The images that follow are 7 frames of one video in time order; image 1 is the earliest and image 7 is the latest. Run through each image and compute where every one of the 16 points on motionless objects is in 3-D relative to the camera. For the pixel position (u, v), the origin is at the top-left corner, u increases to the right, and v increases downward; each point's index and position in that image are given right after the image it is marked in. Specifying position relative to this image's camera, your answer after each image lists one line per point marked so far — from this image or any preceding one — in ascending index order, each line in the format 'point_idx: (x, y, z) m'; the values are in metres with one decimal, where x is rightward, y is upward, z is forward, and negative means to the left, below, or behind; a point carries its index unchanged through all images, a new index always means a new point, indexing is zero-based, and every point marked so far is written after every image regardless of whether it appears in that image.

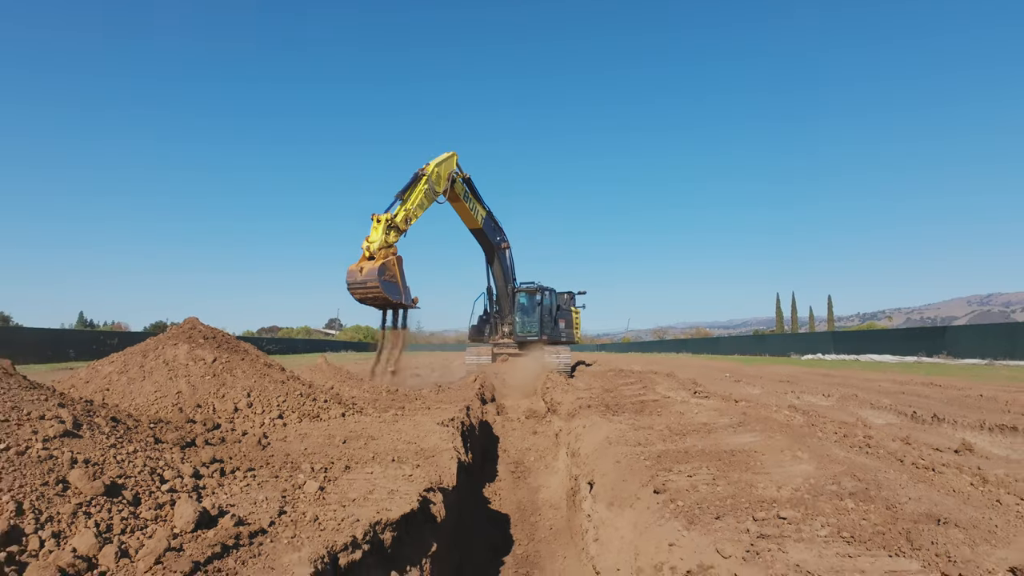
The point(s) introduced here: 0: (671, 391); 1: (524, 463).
0: (+3.4, -2.2, +13.7) m
1: (+0.2, -3.5, +12.9) m
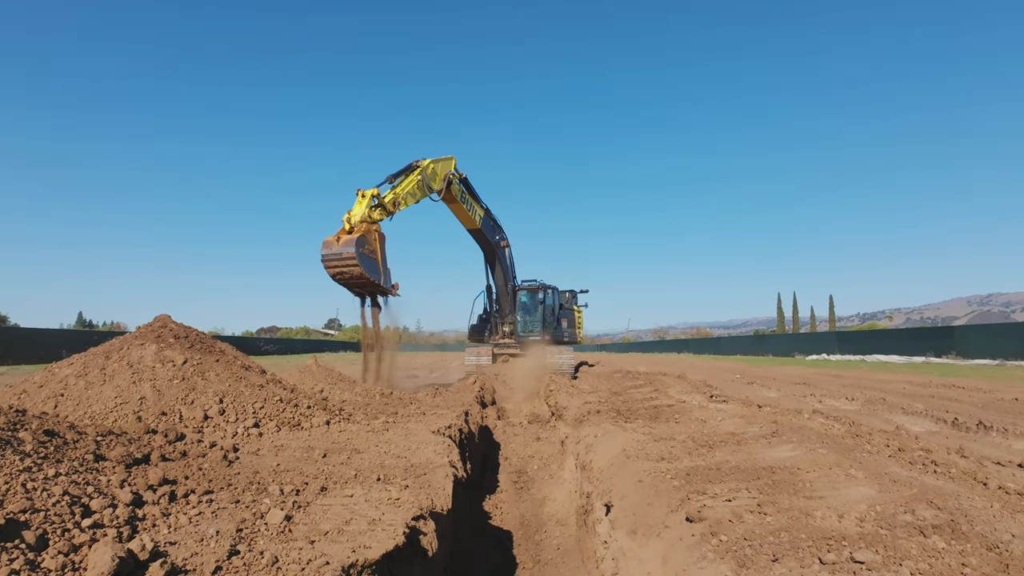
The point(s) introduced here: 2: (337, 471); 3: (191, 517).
0: (+3.4, -2.1, +12.7) m
1: (+0.3, -3.4, +11.9) m
2: (-1.7, -1.8, +6.2) m
3: (-2.3, -1.7, +4.6) m
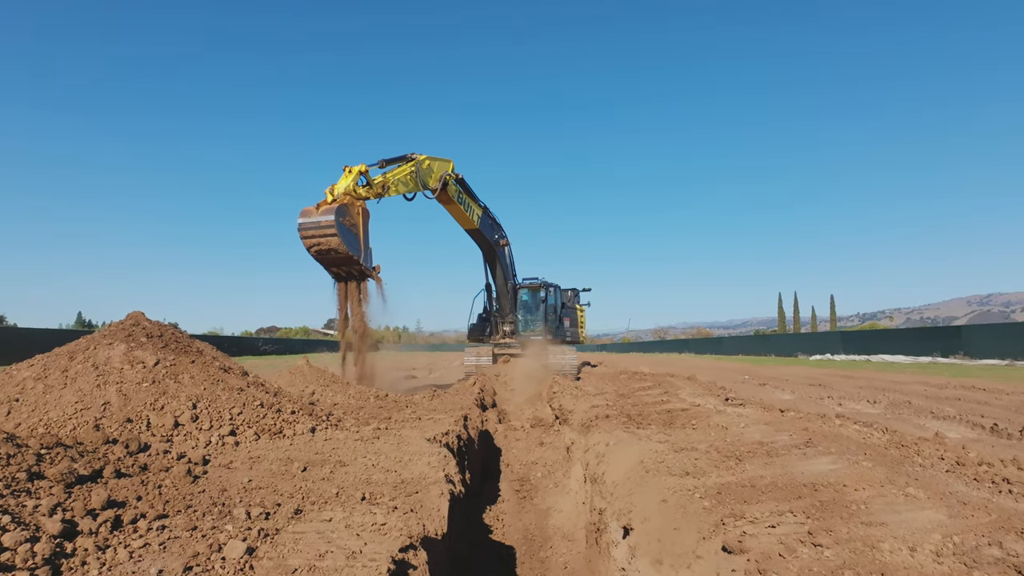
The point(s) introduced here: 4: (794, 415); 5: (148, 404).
0: (+3.5, -2.1, +11.9) m
1: (+0.3, -3.4, +11.2) m
2: (-1.7, -1.7, +5.4) m
3: (-2.3, -1.6, +3.8) m
4: (+4.0, -1.8, +9.1) m
5: (-4.2, -1.3, +7.3) m
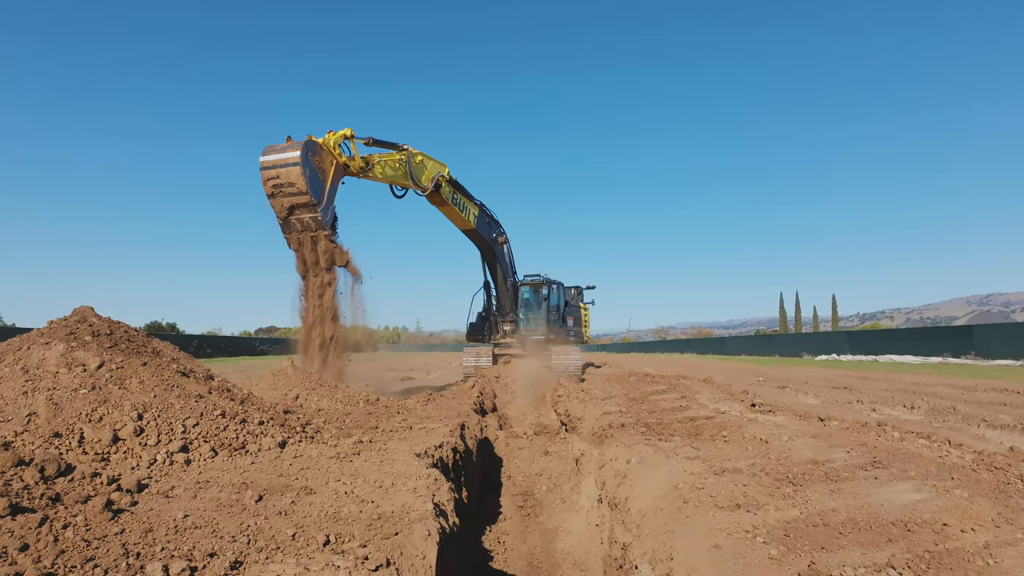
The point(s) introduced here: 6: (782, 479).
0: (+3.5, -1.9, +10.8) m
1: (+0.3, -3.3, +10.0) m
2: (-1.6, -1.6, +4.2) m
3: (-2.2, -1.5, +2.7) m
4: (+4.1, -1.7, +8.0) m
5: (-4.1, -1.2, +6.1) m
6: (+2.3, -1.6, +5.4) m
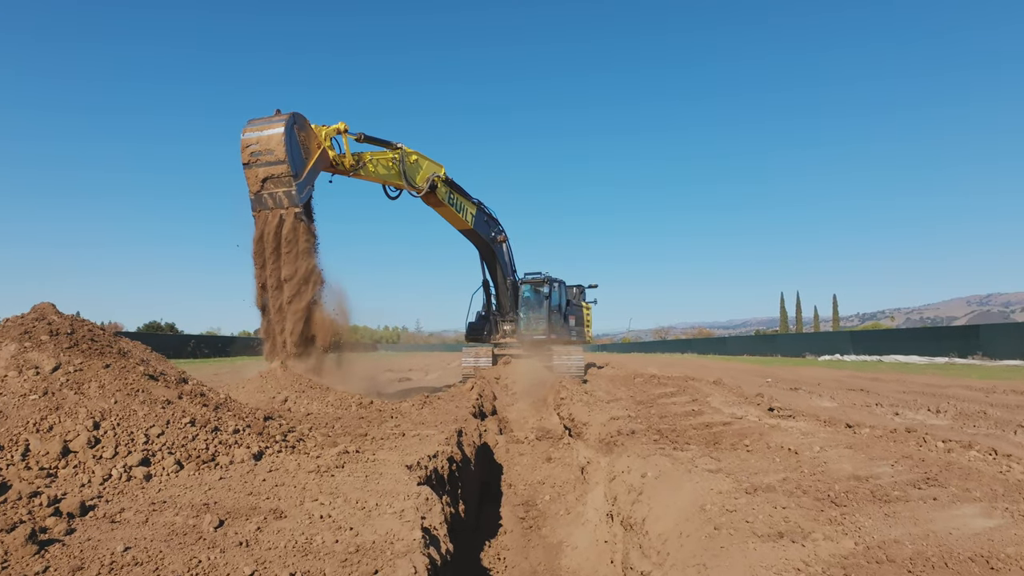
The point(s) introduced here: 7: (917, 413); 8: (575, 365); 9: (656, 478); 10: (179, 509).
0: (+3.5, -1.9, +10.1) m
1: (+0.4, -3.2, +9.3) m
2: (-1.6, -1.5, +3.6) m
3: (-2.2, -1.4, +2.0) m
4: (+4.1, -1.7, +7.3) m
5: (-4.1, -1.2, +5.4) m
6: (+2.3, -1.5, +4.7) m
7: (+7.0, -2.1, +11.0) m
8: (+1.7, -2.0, +16.7) m
9: (+1.3, -1.7, +5.8) m
10: (-2.4, -1.6, +4.5) m
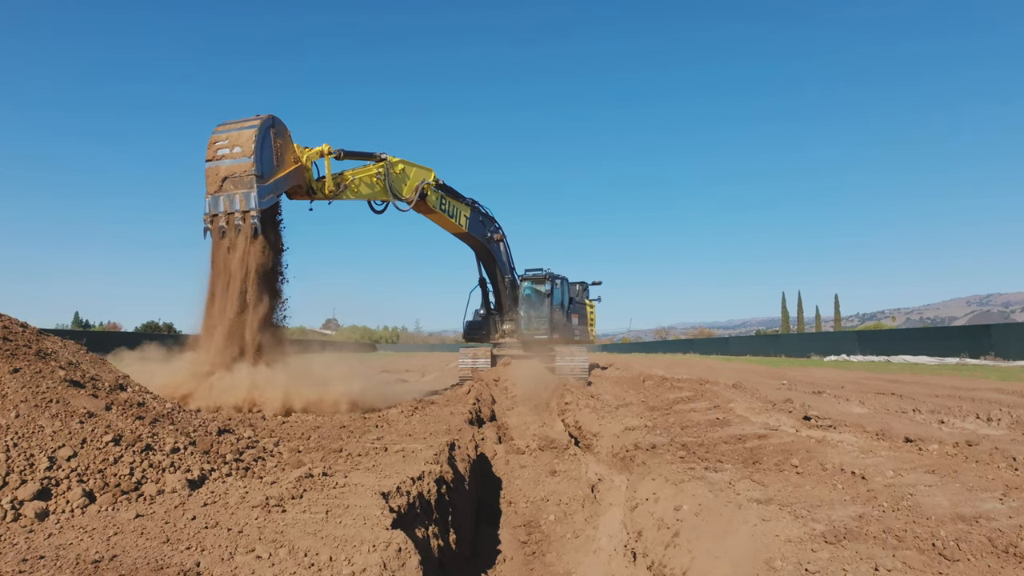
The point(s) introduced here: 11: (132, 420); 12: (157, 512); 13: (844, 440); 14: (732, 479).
0: (+3.5, -1.8, +8.9) m
1: (+0.4, -3.1, +8.1) m
2: (-1.6, -1.4, +2.4) m
3: (-2.2, -1.3, +0.8) m
4: (+4.1, -1.6, +6.1) m
5: (-4.1, -1.0, +4.3) m
6: (+2.3, -1.4, +3.5) m
7: (+7.0, -2.0, +9.8) m
8: (+1.7, -1.9, +15.5) m
9: (+1.3, -1.6, +4.6) m
10: (-2.4, -1.5, +3.3) m
11: (-3.3, -1.2, +5.5) m
12: (-2.4, -1.5, +4.2) m
13: (+3.6, -1.6, +6.9) m
14: (+2.0, -1.7, +5.6) m
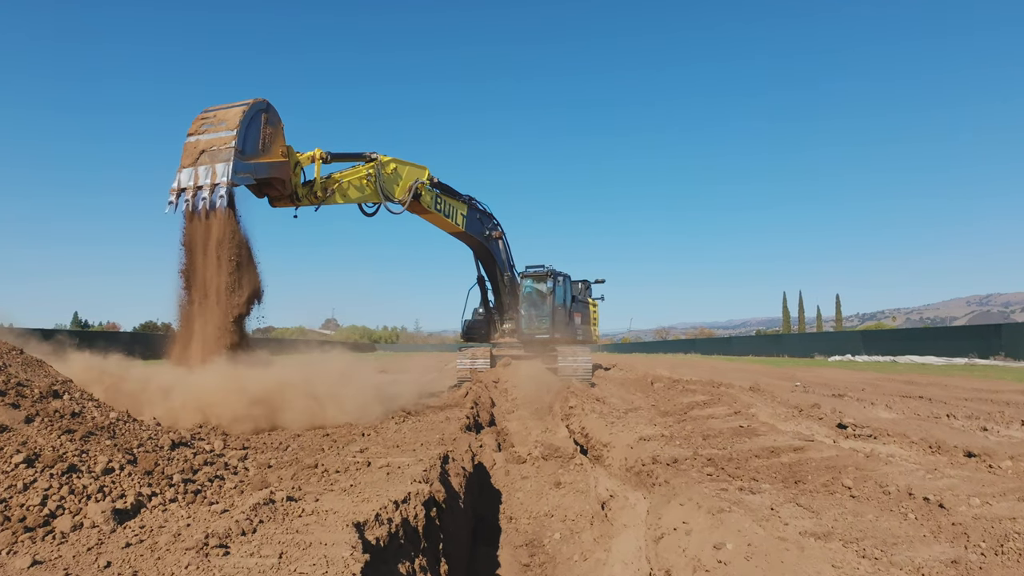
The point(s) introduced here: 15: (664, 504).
0: (+3.5, -1.7, +8.0) m
1: (+0.4, -3.0, +7.2) m
2: (-1.6, -1.3, +1.4) m
3: (-2.2, -1.2, -0.1) m
4: (+4.1, -1.5, +5.2) m
5: (-4.1, -1.0, +3.3) m
6: (+2.3, -1.3, +2.6) m
7: (+7.0, -2.0, +8.9) m
8: (+1.7, -1.8, +14.6) m
9: (+1.3, -1.5, +3.7) m
10: (-2.4, -1.4, +2.4) m
11: (-3.3, -1.1, +4.6) m
12: (-2.4, -1.4, +3.3) m
13: (+3.6, -1.5, +5.9) m
14: (+2.0, -1.6, +4.7) m
15: (+1.3, -1.8, +5.4) m
